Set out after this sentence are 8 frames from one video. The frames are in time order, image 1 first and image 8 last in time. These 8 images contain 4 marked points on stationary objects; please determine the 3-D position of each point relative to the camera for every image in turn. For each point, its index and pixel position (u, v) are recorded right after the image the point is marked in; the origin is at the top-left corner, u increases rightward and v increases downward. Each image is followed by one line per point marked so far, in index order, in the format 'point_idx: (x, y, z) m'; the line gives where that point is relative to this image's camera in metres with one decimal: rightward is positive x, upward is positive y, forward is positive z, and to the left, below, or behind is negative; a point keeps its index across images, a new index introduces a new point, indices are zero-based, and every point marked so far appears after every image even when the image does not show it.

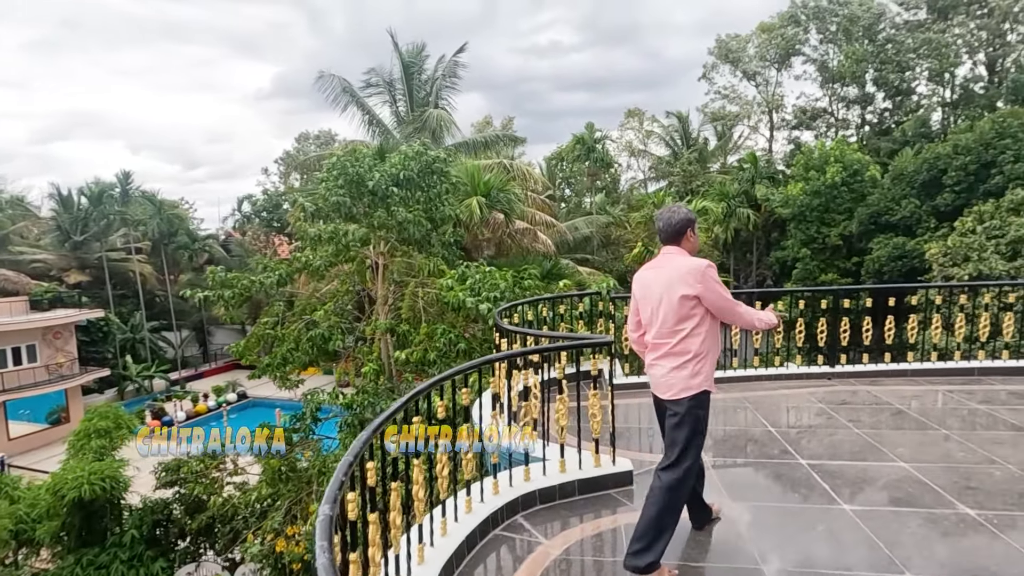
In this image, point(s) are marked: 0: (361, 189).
0: (-2.1, +1.4, +7.3) m
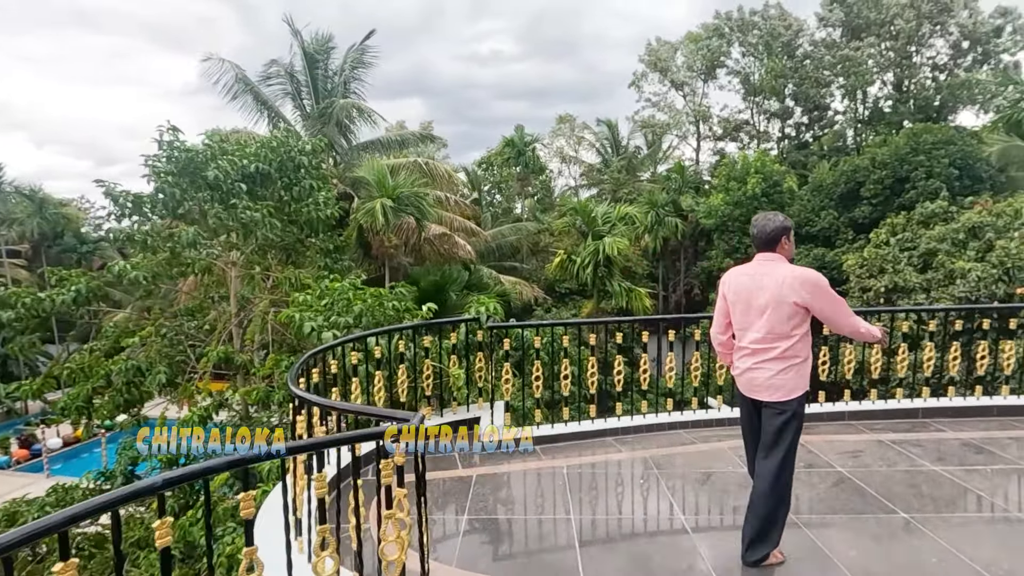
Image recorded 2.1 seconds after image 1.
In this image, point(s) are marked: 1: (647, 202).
0: (-3.4, +1.2, +5.8) m
1: (+4.7, +2.9, +18.7) m
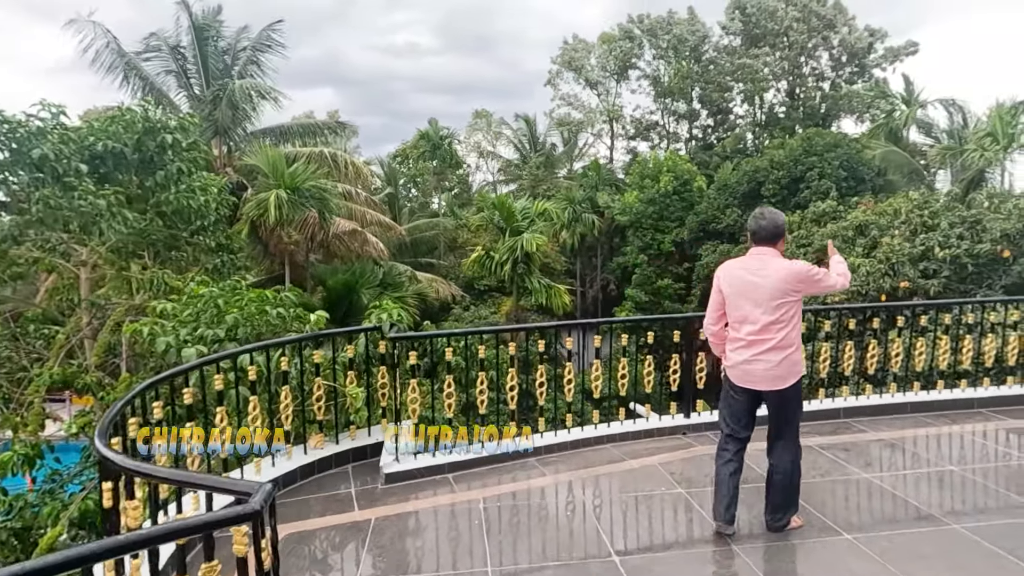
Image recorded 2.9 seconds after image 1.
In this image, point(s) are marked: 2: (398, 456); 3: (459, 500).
0: (-4.2, +1.1, +4.7) m
1: (+1.8, +3.1, +18.7) m
2: (-0.7, -1.0, +3.3) m
3: (-0.3, -1.2, +3.1) m
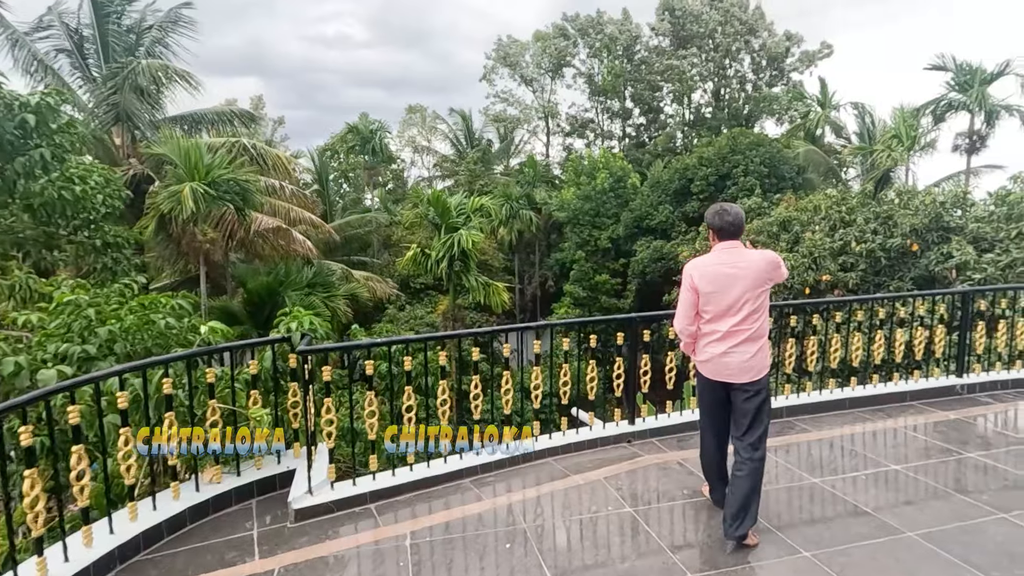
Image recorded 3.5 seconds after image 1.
0: (-4.8, +1.0, +3.9) m
1: (-0.3, +3.2, +18.4) m
2: (-1.1, -1.1, +2.9) m
3: (-0.6, -1.2, +2.7) m
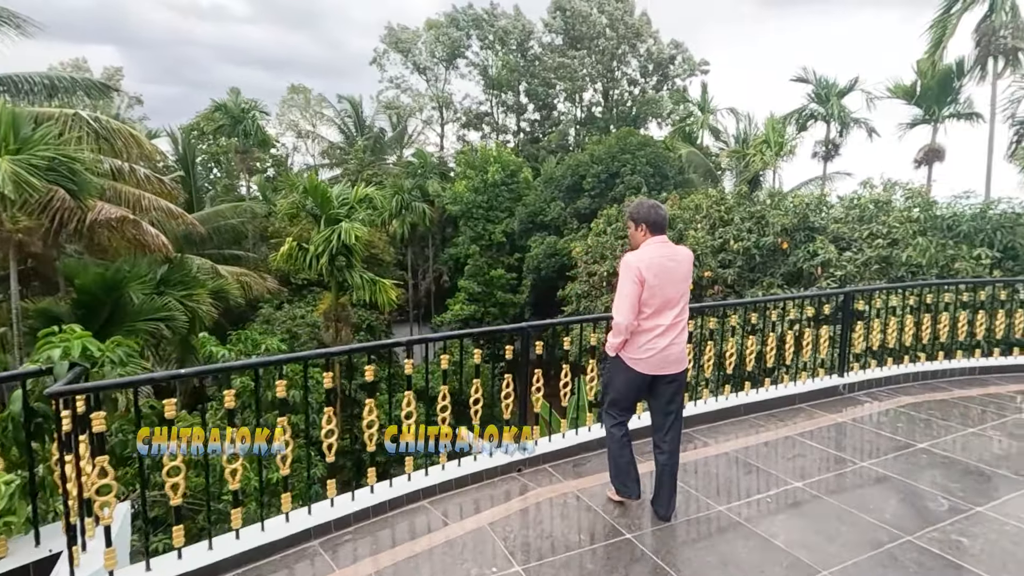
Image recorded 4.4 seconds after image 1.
0: (-5.5, +1.0, +2.3) m
1: (-3.9, +3.3, +17.4) m
2: (-1.6, -1.1, +2.0) m
3: (-1.2, -1.3, +1.9) m
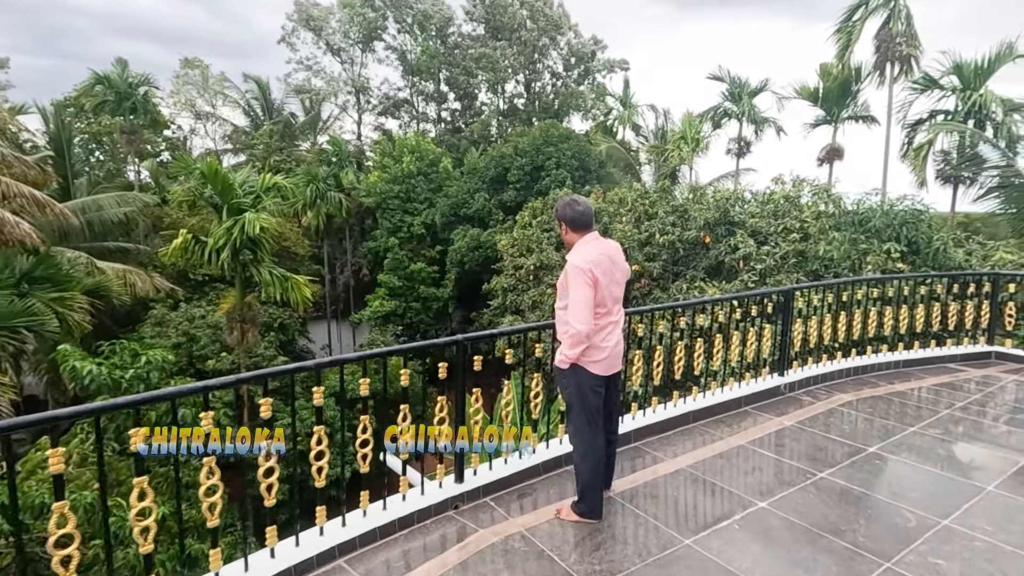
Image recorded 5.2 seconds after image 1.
0: (-5.6, +0.9, +1.0) m
1: (-6.2, +3.4, +16.1) m
2: (-1.8, -1.2, +1.4) m
3: (-1.3, -1.3, +1.3) m
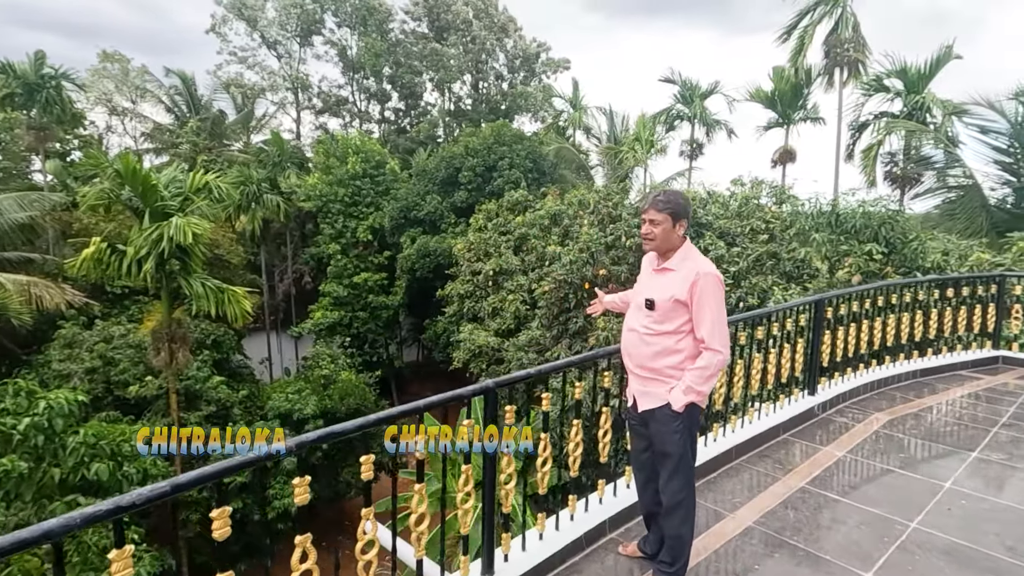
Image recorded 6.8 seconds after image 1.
0: (-5.3, +0.7, -0.2) m
1: (-7.5, +3.1, +14.8) m
2: (-1.4, -1.3, +0.5) m
3: (-1.0, -1.4, +0.5) m
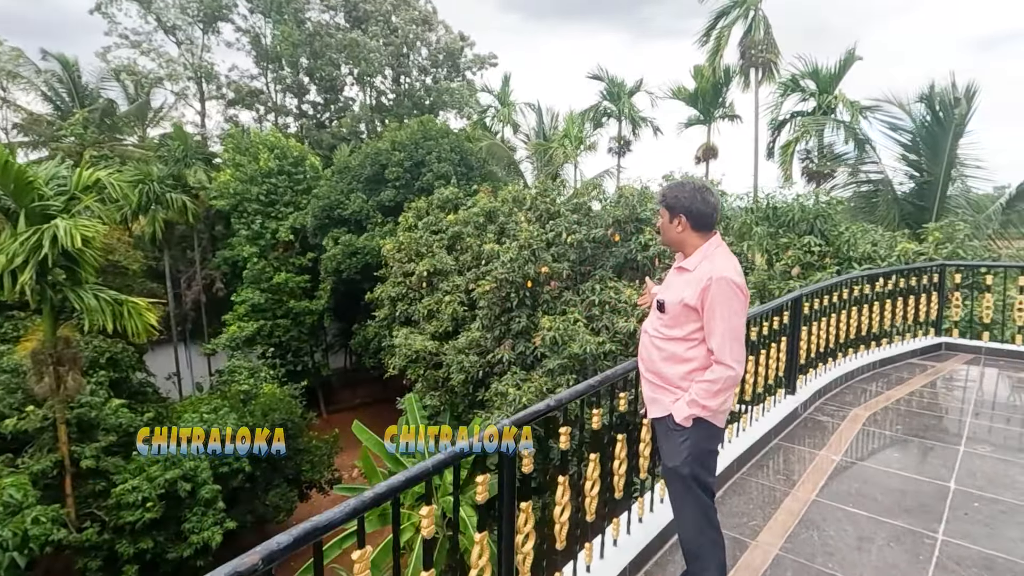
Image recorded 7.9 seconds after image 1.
0: (-4.9, +0.5, -1.4) m
1: (-9.2, +2.9, +13.2) m
2: (-1.1, -1.4, -0.1) m
3: (-0.7, -1.5, 0.0) m
